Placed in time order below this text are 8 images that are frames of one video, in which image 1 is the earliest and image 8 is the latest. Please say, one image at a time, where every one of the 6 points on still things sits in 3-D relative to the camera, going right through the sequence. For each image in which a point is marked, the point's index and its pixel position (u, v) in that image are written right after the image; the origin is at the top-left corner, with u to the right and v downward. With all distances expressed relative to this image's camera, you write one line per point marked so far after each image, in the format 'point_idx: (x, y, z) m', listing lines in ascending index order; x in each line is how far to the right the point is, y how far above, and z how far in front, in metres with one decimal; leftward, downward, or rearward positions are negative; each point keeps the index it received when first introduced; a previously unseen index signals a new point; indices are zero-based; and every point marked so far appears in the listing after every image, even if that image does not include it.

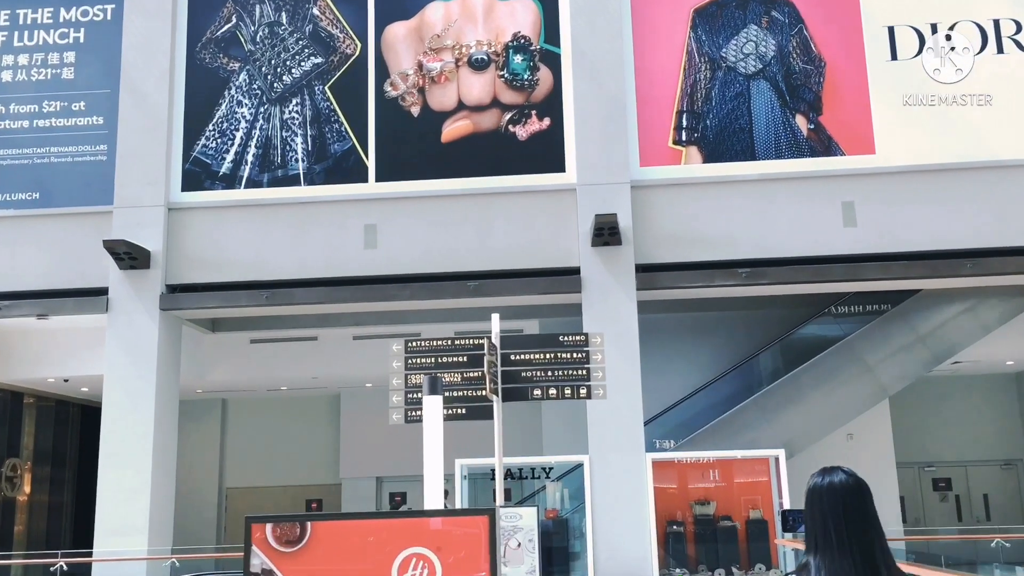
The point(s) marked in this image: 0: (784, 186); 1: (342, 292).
0: (+3.0, +1.1, +11.0) m
1: (-1.9, 0.0, +11.0) m
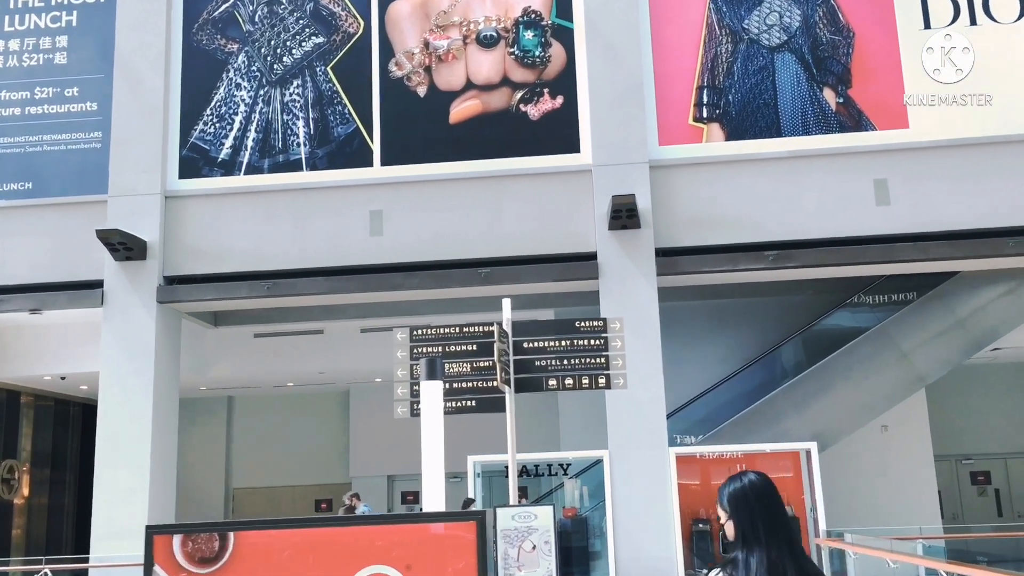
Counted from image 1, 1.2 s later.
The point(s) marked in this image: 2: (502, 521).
0: (+3.1, +1.3, +10.4) m
1: (-1.7, +0.1, +10.5) m
2: (-0.1, -1.5, +6.4) m
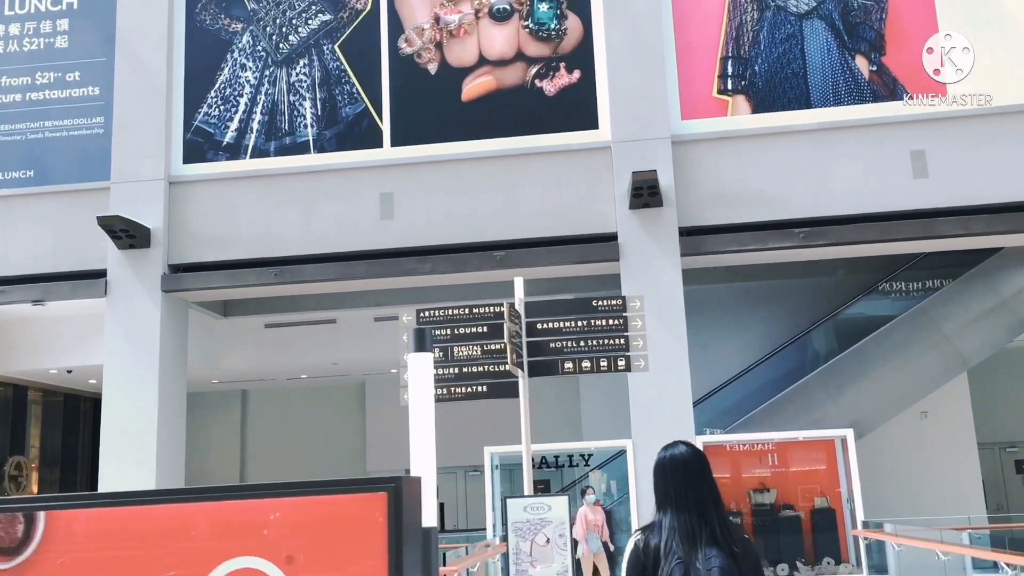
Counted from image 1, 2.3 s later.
0: (+3.3, +1.5, +9.8) m
1: (-1.6, +0.2, +10.0) m
2: (0.0, -1.3, +6.0) m
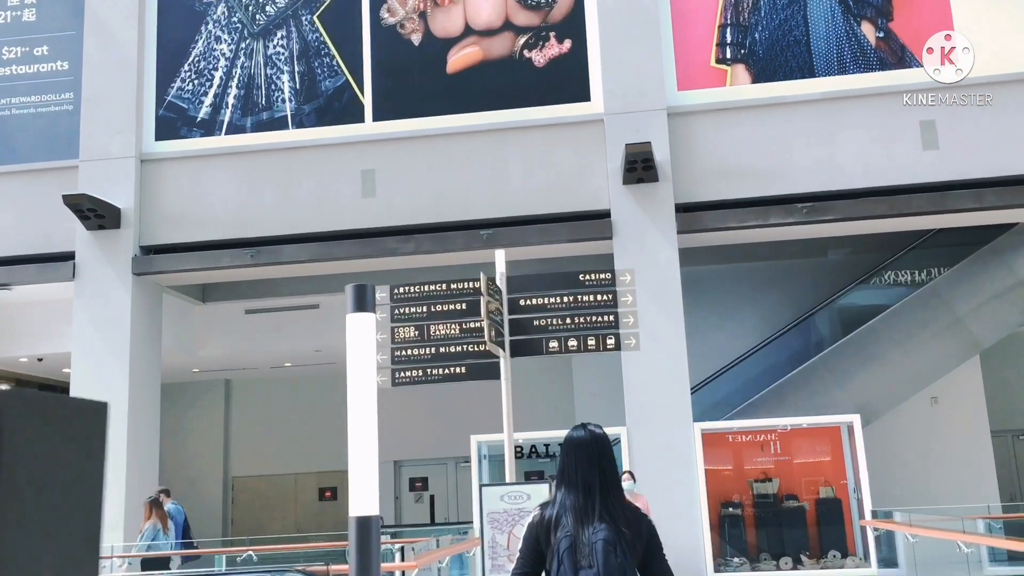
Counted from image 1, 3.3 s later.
0: (+3.2, +1.7, +9.3) m
1: (-1.7, +0.4, +9.6) m
2: (-0.1, -1.2, +5.5) m
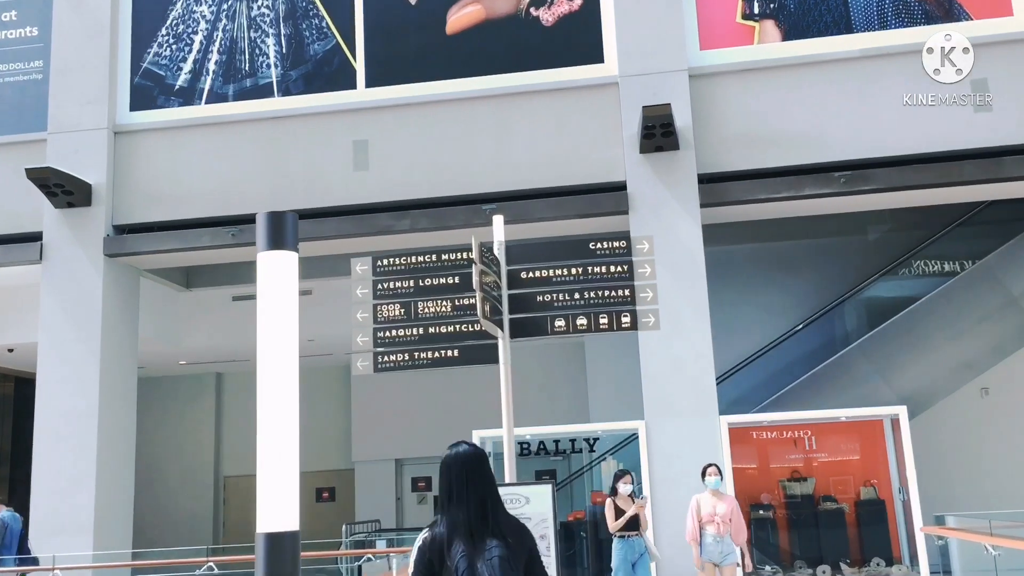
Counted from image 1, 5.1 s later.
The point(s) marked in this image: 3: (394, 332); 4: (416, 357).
0: (+3.2, +1.9, +8.4) m
1: (-1.6, +0.6, +8.7) m
2: (-0.1, -1.0, +4.6) m
3: (-0.7, -0.3, +5.7) m
4: (-0.5, -0.4, +5.7) m
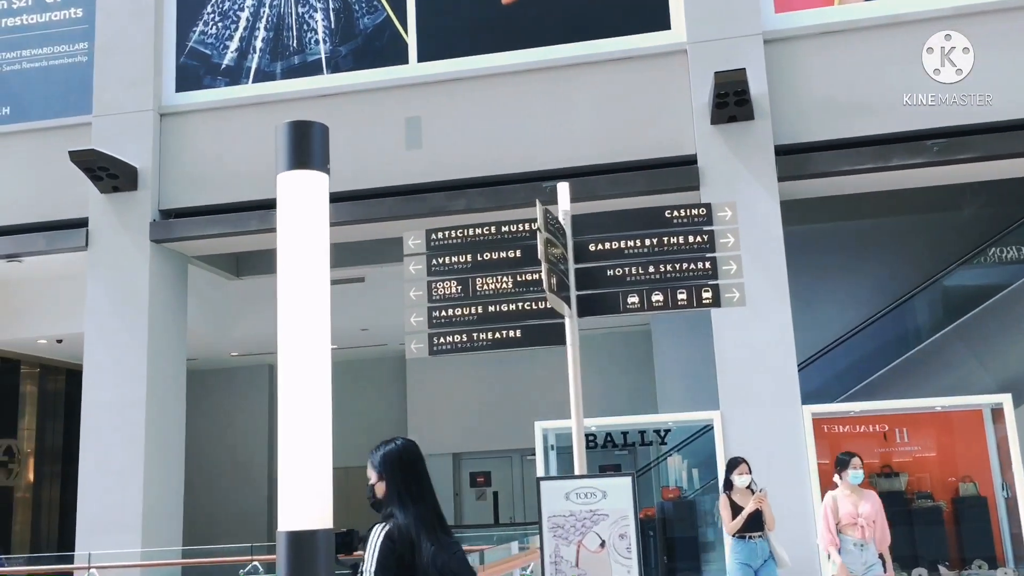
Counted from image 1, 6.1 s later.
0: (+3.7, +2.1, +7.7) m
1: (-1.1, +0.7, +8.3) m
2: (+0.2, -0.9, +4.1) m
3: (-0.3, -0.1, +5.3) m
4: (-0.2, -0.3, +5.2) m
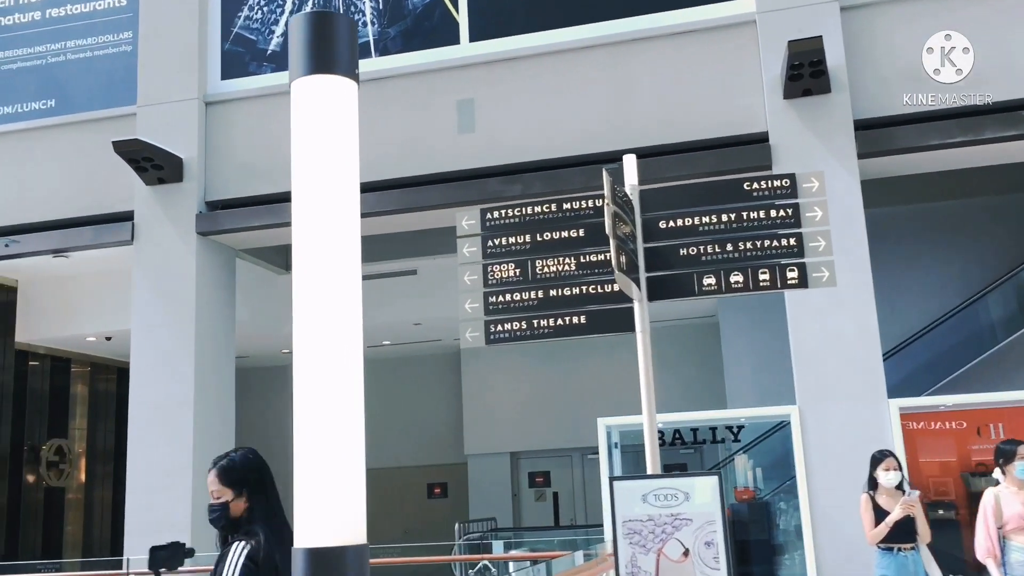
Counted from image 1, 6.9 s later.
0: (+4.1, +2.2, +7.1) m
1: (-0.6, +0.8, +7.9) m
2: (+0.4, -0.8, +3.7) m
3: (0.0, 0.0, +4.8) m
4: (+0.1, -0.2, +4.8) m
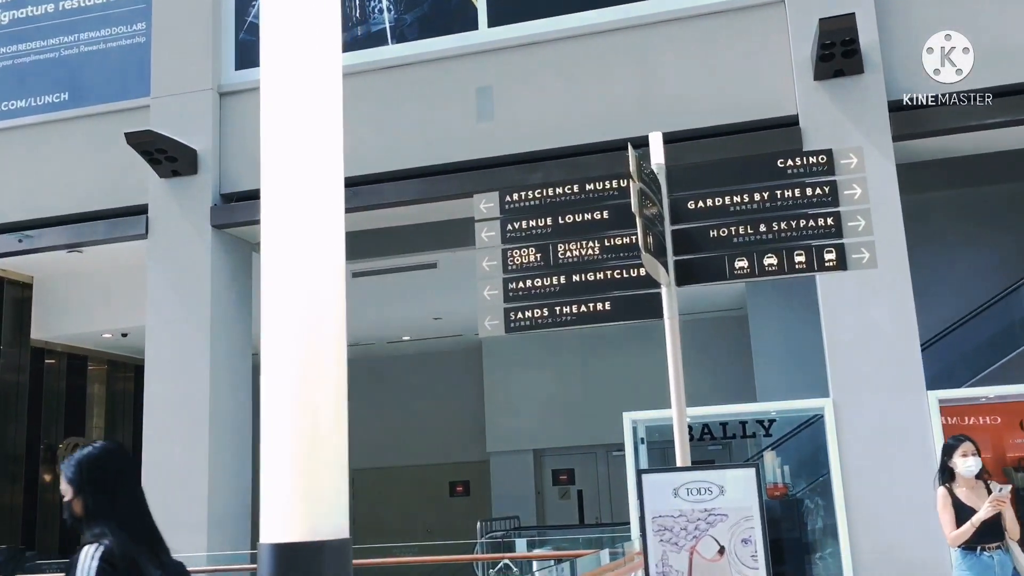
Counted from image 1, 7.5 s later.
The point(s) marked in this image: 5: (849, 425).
0: (+4.2, +2.3, +6.7) m
1: (-0.5, +0.8, +7.7) m
2: (+0.5, -0.7, +3.5) m
3: (+0.1, 0.0, +4.6) m
4: (+0.2, -0.1, +4.5) m
5: (+2.2, -0.9, +6.6) m
